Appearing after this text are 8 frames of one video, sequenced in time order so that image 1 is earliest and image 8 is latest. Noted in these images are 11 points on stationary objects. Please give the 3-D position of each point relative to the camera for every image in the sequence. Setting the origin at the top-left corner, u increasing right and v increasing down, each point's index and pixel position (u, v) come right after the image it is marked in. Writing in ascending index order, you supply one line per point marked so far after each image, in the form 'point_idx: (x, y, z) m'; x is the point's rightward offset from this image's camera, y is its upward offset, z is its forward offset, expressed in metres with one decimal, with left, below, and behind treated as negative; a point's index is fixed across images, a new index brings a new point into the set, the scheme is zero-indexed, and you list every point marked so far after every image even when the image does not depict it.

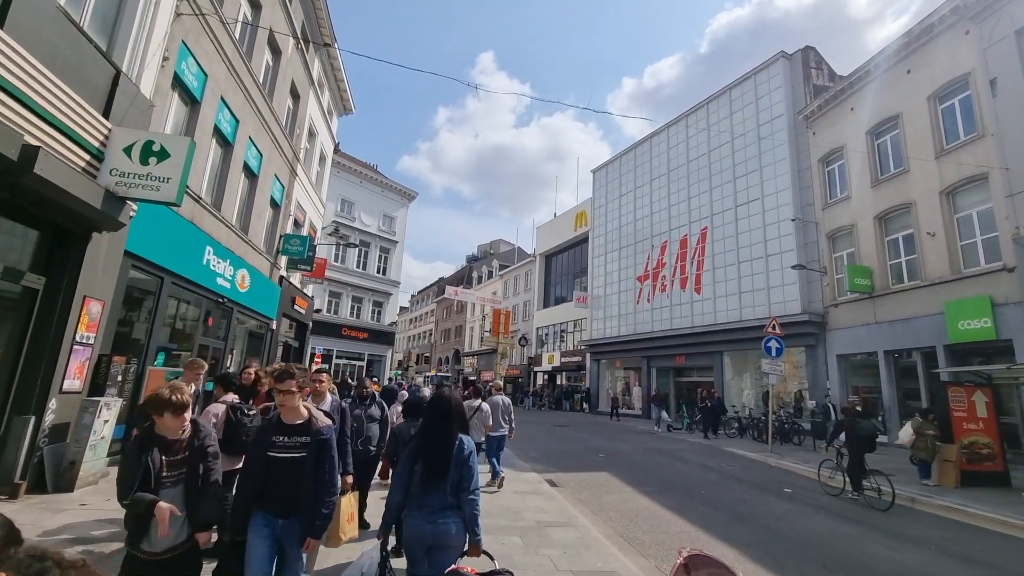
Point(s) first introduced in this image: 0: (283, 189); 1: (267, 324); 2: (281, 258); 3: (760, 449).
0: (-7.5, +3.2, +15.9) m
1: (-7.9, -1.1, +15.7) m
2: (-7.8, +1.0, +16.6) m
3: (+7.7, -5.0, +15.2) m
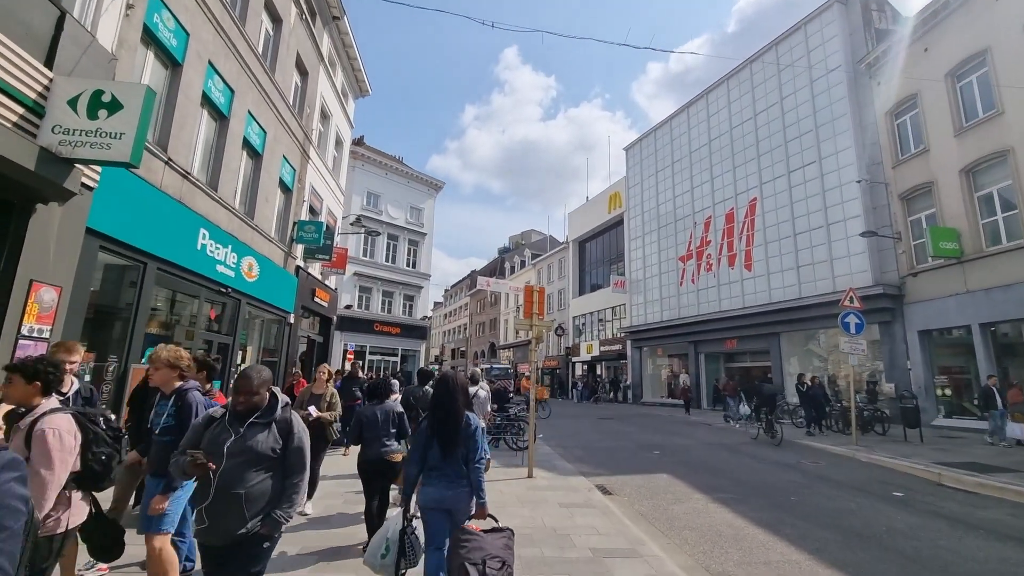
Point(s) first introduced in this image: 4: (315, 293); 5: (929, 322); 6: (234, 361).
0: (-6.6, +3.5, +14.8) m
1: (-6.8, -0.9, +14.6) m
2: (-6.8, +1.3, +15.5) m
3: (+8.9, -4.1, +13.2) m
4: (-6.8, -0.2, +16.9) m
5: (+15.2, -1.2, +17.9) m
6: (-6.7, -1.7, +11.7) m
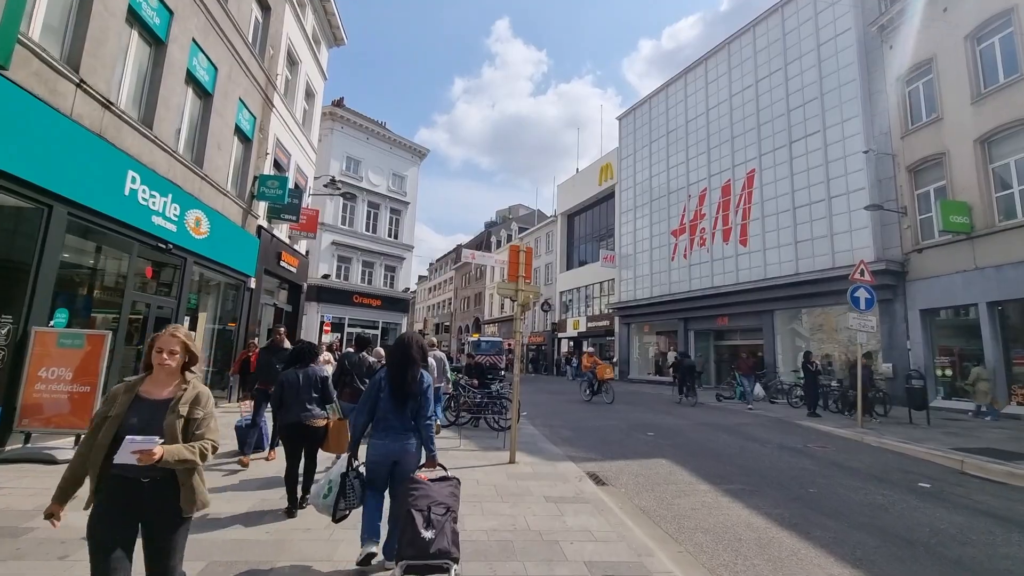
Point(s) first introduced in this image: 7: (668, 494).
0: (-6.9, +4.5, +13.2) m
1: (-7.2, +0.2, +13.2) m
2: (-7.2, +2.4, +14.0) m
3: (+8.4, -3.4, +12.4) m
4: (-7.3, +1.0, +15.5) m
5: (+14.6, -0.4, +17.1) m
6: (-7.0, -0.8, +10.4) m
7: (+2.0, -2.7, +6.4) m
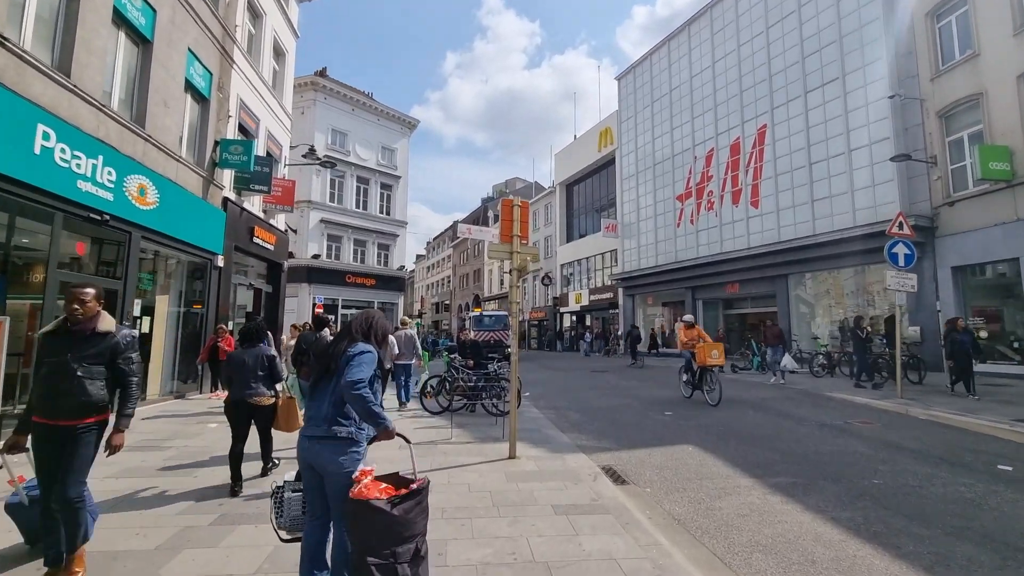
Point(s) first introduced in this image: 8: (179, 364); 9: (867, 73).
0: (-7.2, +5.1, +11.7) m
1: (-7.3, +0.7, +11.9) m
2: (-7.4, +2.9, +12.6) m
3: (+8.4, -2.4, +11.2) m
4: (-7.4, +1.6, +14.1) m
5: (+14.5, +1.0, +15.7) m
6: (-7.1, -0.4, +9.1) m
7: (+2.0, -2.2, +5.2) m
8: (-7.6, -1.7, +11.3) m
9: (+14.0, +8.5, +19.4) m
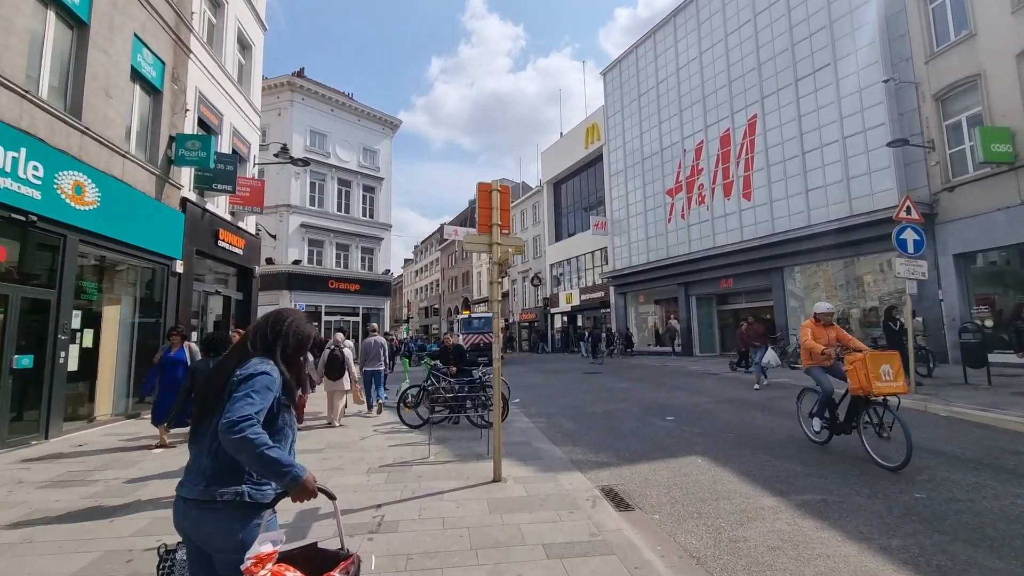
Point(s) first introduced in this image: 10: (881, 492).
0: (-7.6, +4.9, +10.7) m
1: (-7.7, +0.5, +10.9) m
2: (-7.8, +2.7, +11.6) m
3: (+8.2, -2.2, +10.5) m
4: (-7.8, +1.4, +13.2) m
5: (+14.1, +1.4, +15.2) m
6: (-7.3, -0.6, +8.1) m
7: (+1.9, -2.1, +4.3) m
8: (-7.9, -1.9, +10.3) m
9: (+13.3, +8.8, +18.9) m
10: (+3.7, -2.0, +4.9) m
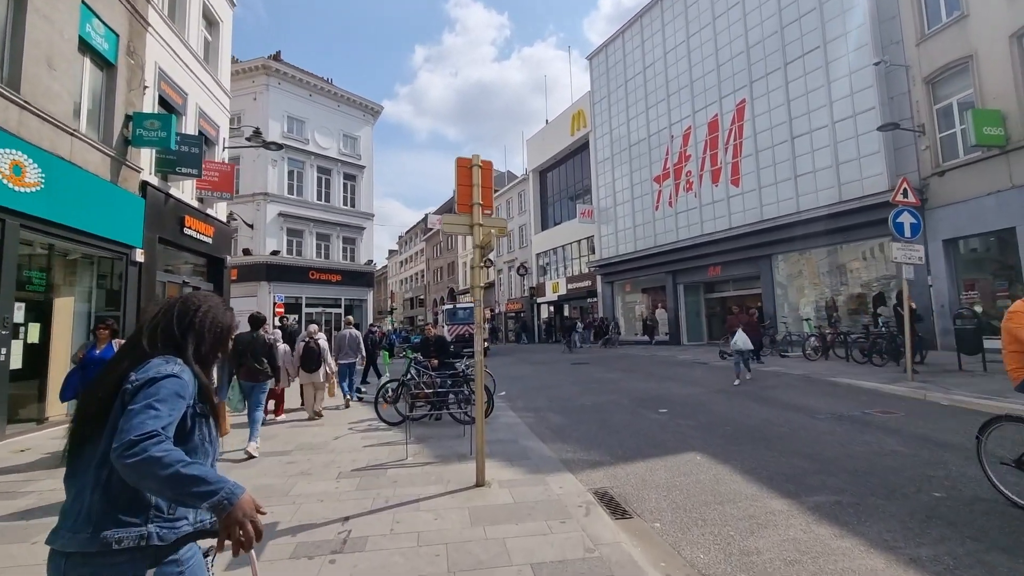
0: (-8.0, +5.1, +9.9) m
1: (-8.0, +0.7, +10.2) m
2: (-8.1, +2.9, +10.8) m
3: (+7.9, -1.9, +10.2) m
4: (-8.2, +1.6, +12.4) m
5: (+13.6, +1.8, +15.0) m
6: (-7.6, -0.5, +7.4) m
7: (+1.7, -1.9, +3.9) m
8: (-8.2, -1.7, +9.6) m
9: (+12.7, +9.3, +18.5) m
10: (+3.6, -1.9, +4.5) m
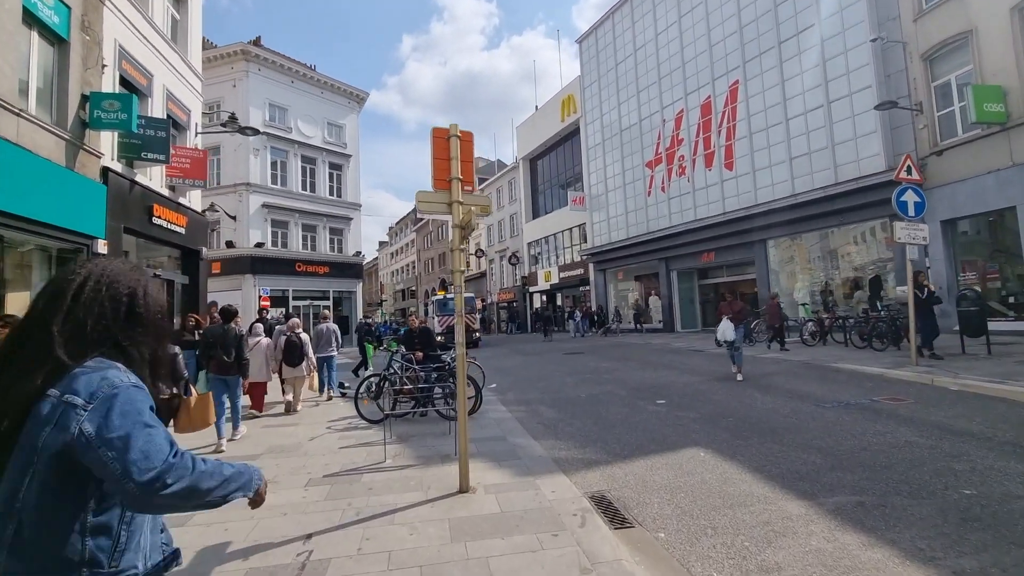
0: (-8.3, +5.2, +9.1) m
1: (-8.2, +0.8, +9.5) m
2: (-8.4, +3.1, +10.1) m
3: (+7.7, -1.5, +9.9) m
4: (-8.5, +1.8, +11.7) m
5: (+13.3, +2.4, +14.7) m
6: (-7.7, -0.4, +6.8) m
7: (+1.6, -1.8, +3.5) m
8: (-8.4, -1.6, +9.0) m
9: (+12.2, +9.9, +18.0) m
10: (+3.4, -1.7, +4.1) m
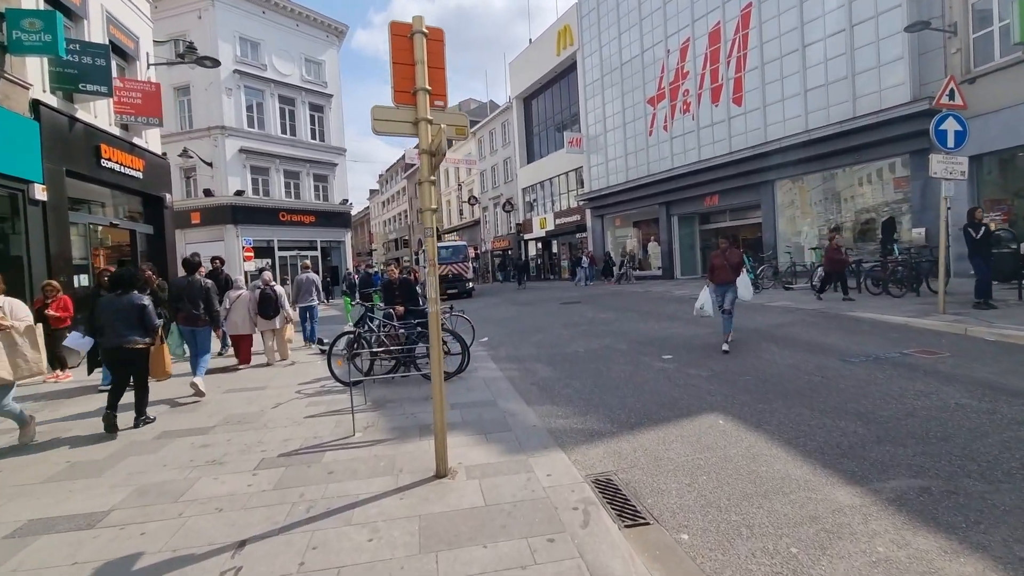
0: (-8.5, +6.0, +7.6) m
1: (-8.4, +1.7, +8.4) m
2: (-8.6, +4.0, +8.8) m
3: (+7.5, -0.4, +9.1) m
4: (-8.7, +2.9, +10.5) m
5: (+13.1, +4.0, +13.5) m
6: (-7.9, +0.2, +5.8) m
7: (+1.6, -1.4, +2.7) m
8: (-8.5, -0.8, +8.1) m
9: (+11.8, +11.9, +16.1) m
10: (+3.3, -1.3, +3.4) m
